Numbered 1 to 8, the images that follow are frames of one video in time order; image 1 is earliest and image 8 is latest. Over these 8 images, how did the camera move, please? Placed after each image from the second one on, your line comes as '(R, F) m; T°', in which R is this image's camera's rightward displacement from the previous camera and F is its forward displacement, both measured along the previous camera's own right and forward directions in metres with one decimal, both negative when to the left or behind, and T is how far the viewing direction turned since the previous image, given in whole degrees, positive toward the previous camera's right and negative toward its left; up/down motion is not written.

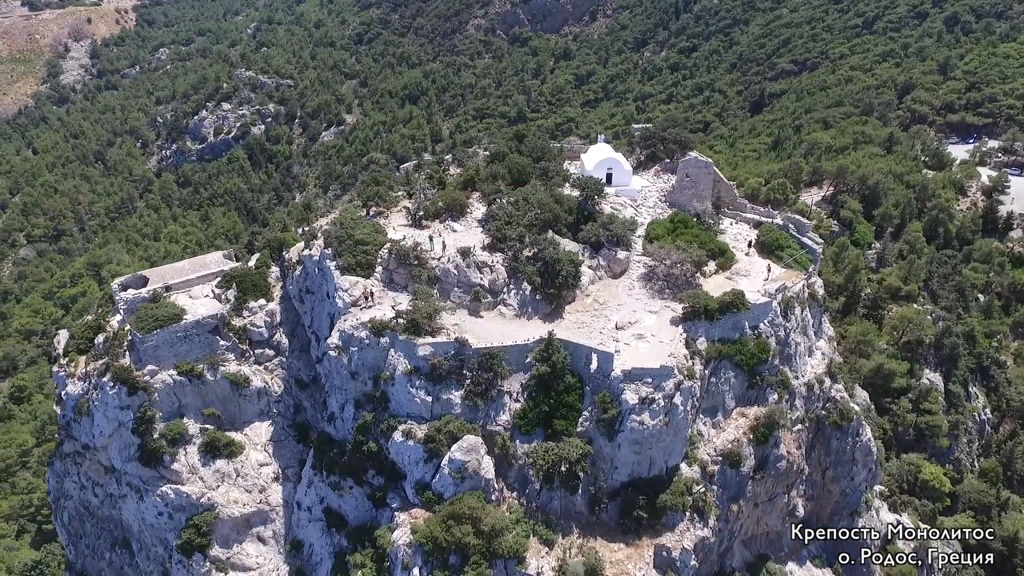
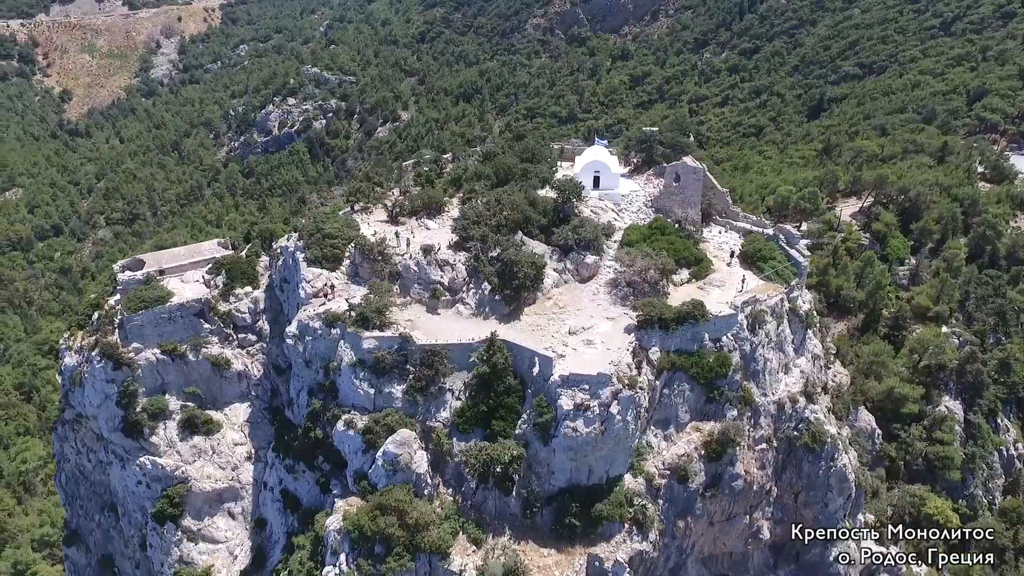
(+4.8, +0.1) m; -6°
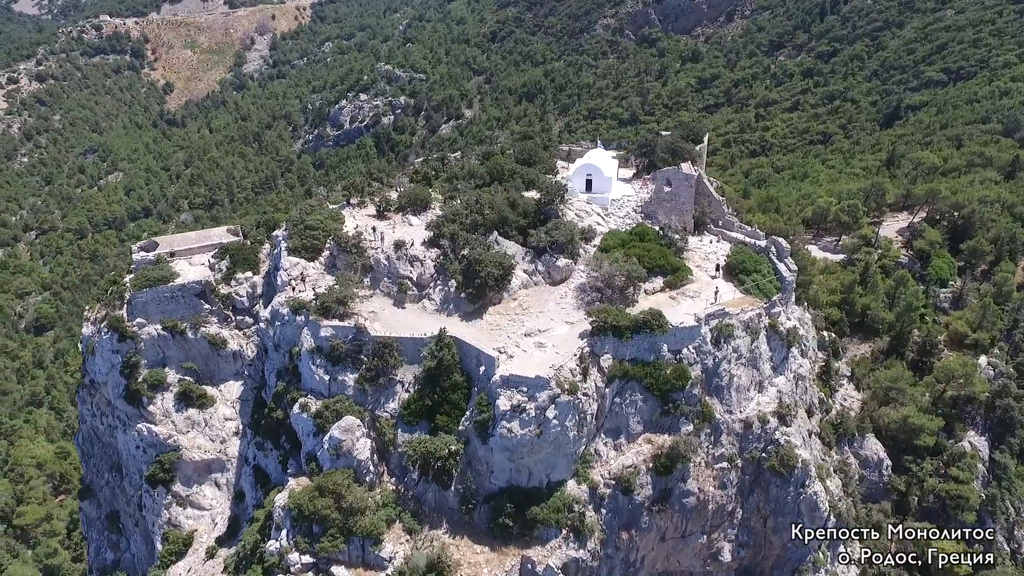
(+5.0, +0.1) m; -7°
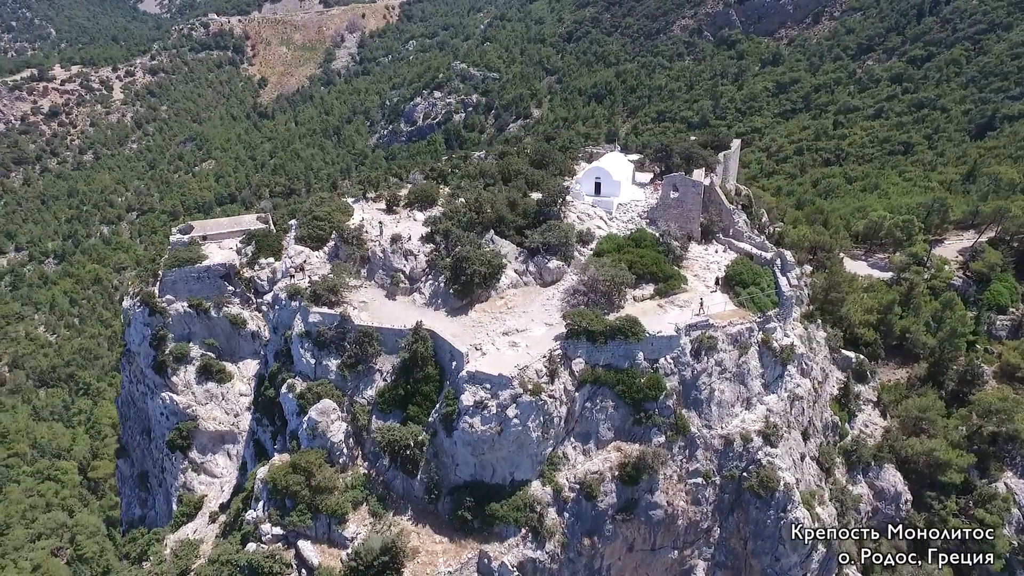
(+4.1, -0.1) m; -7°
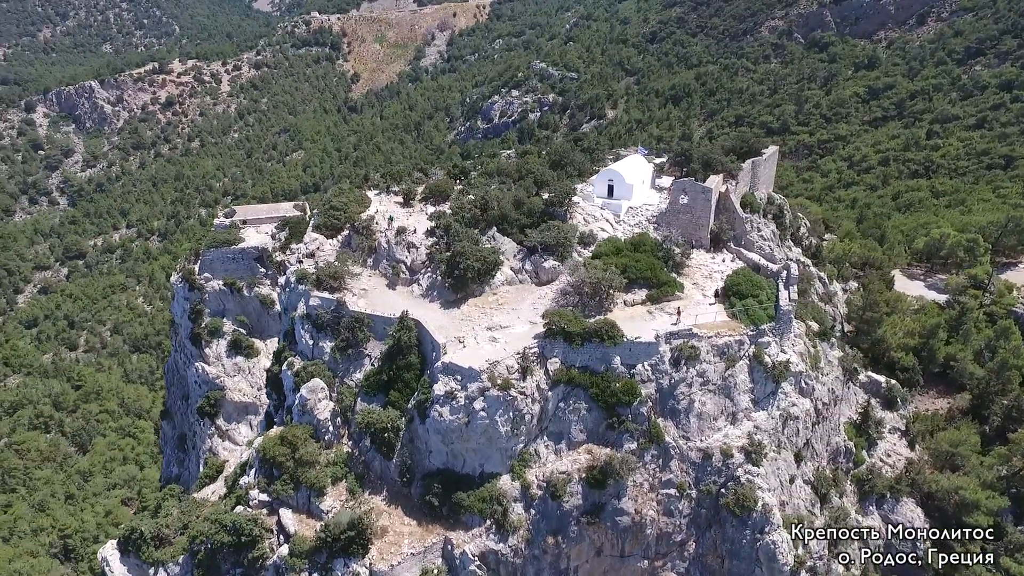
(+4.1, -0.2) m; -7°
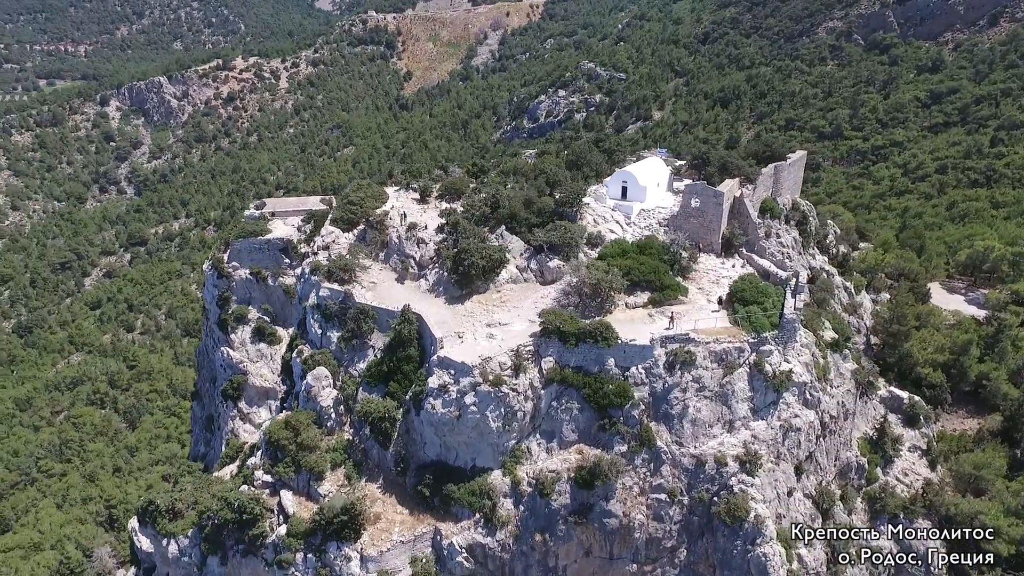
(+2.1, -0.2) m; -4°
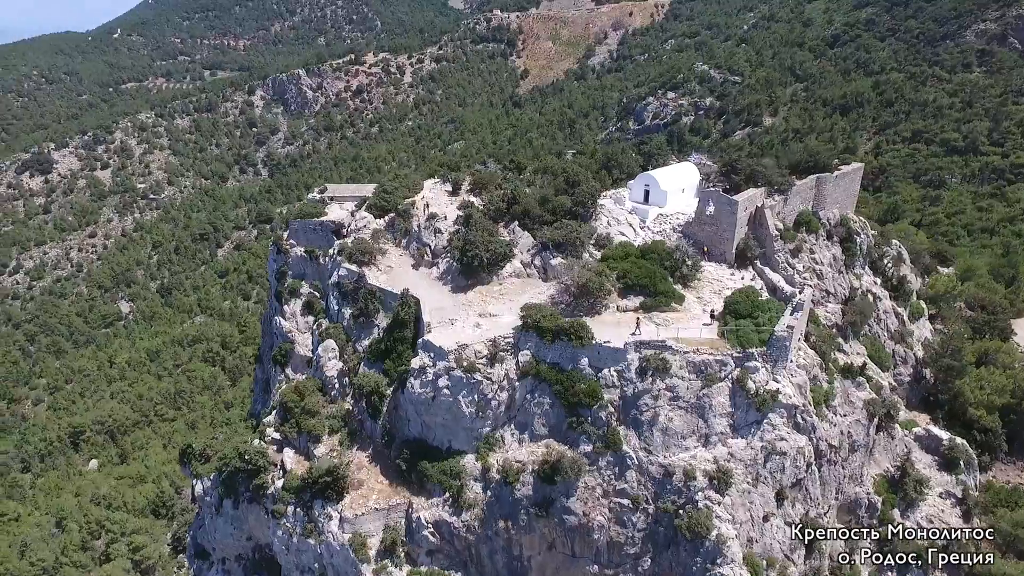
(+5.4, -0.3) m; -10°
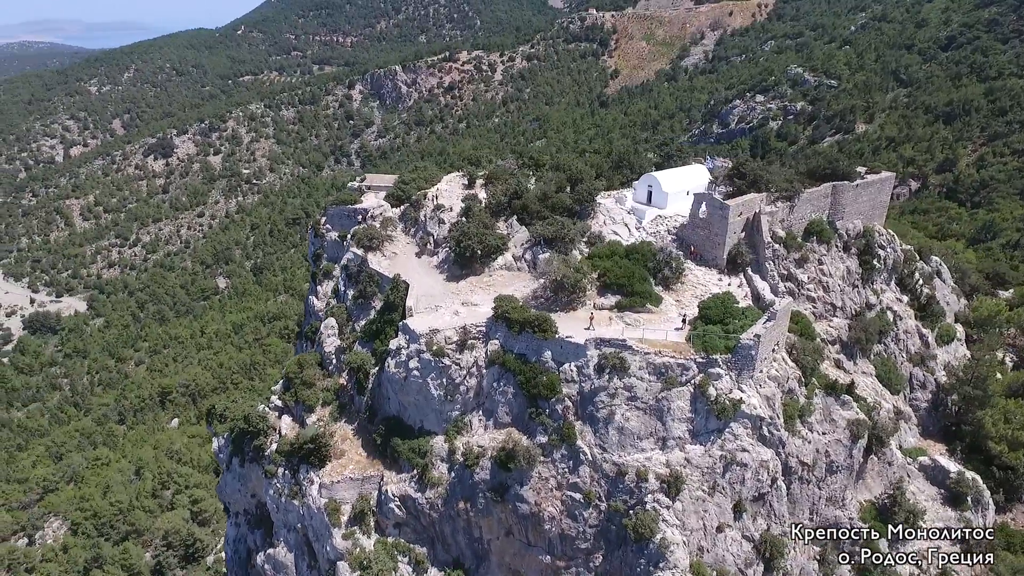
(+4.9, -0.4) m; -8°
